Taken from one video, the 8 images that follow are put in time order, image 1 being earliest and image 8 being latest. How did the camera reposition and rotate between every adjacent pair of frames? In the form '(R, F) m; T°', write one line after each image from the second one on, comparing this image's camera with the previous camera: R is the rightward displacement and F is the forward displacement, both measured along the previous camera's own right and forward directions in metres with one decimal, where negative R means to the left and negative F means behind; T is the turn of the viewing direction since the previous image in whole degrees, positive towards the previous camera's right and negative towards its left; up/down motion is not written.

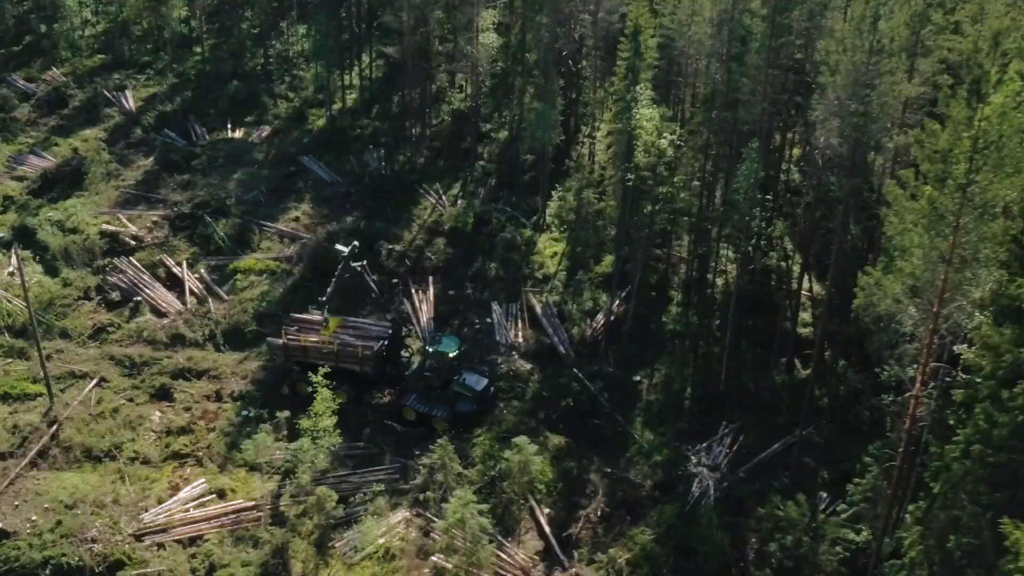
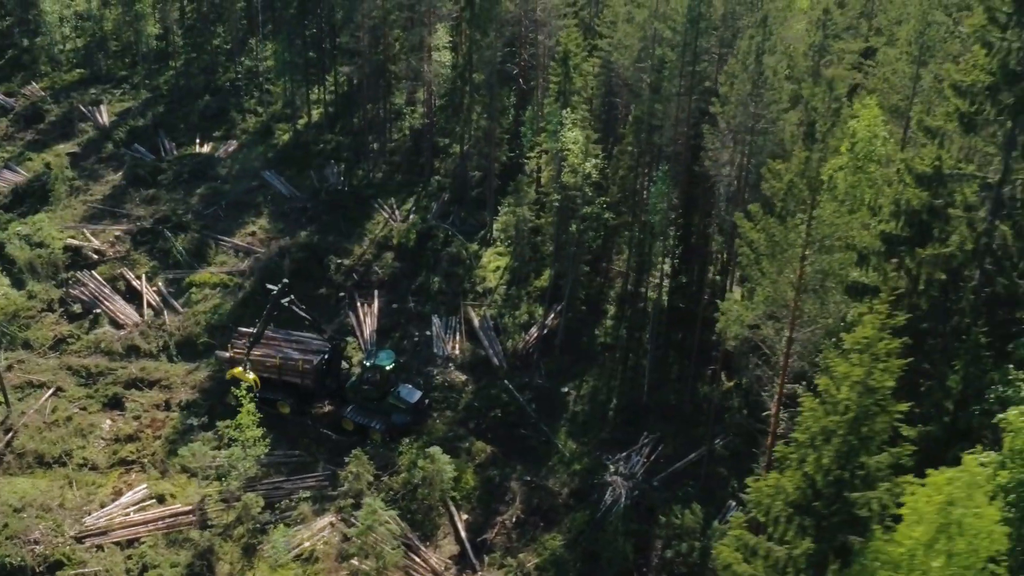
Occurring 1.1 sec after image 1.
(+1.7, -1.2) m; -1°
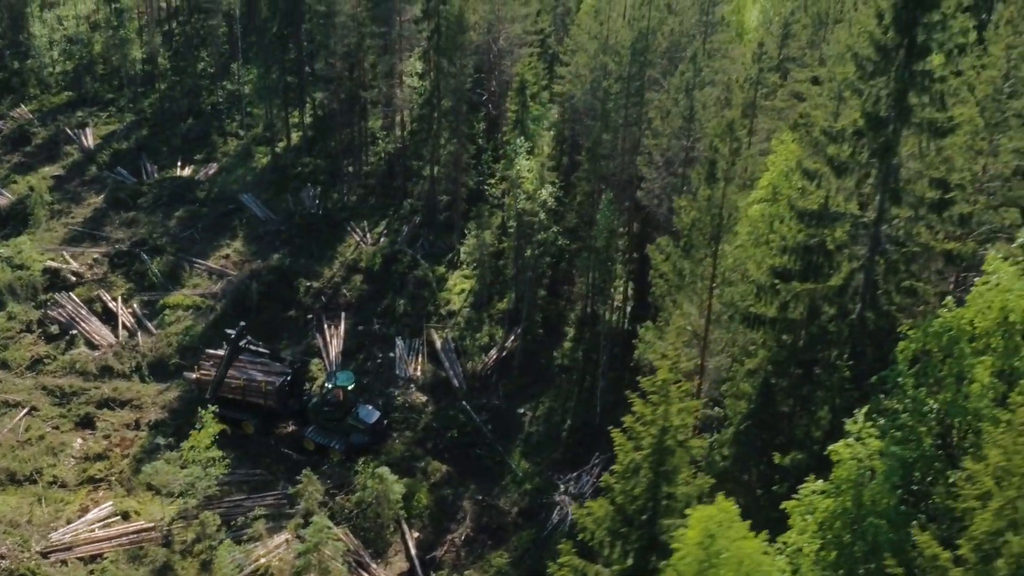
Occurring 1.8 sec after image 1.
(+1.1, -0.9) m; 0°
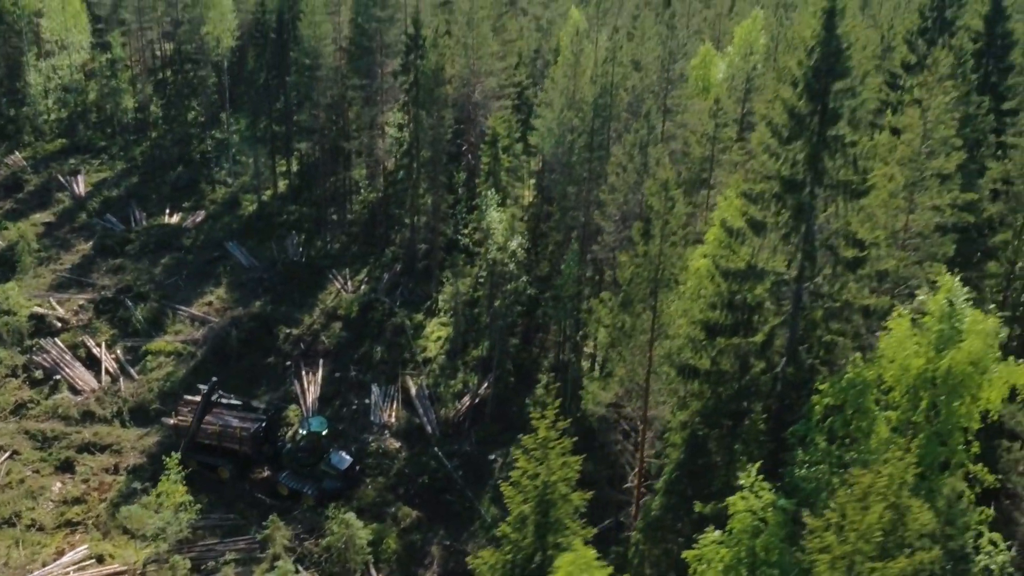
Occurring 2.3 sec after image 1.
(+0.7, -0.6) m; 0°
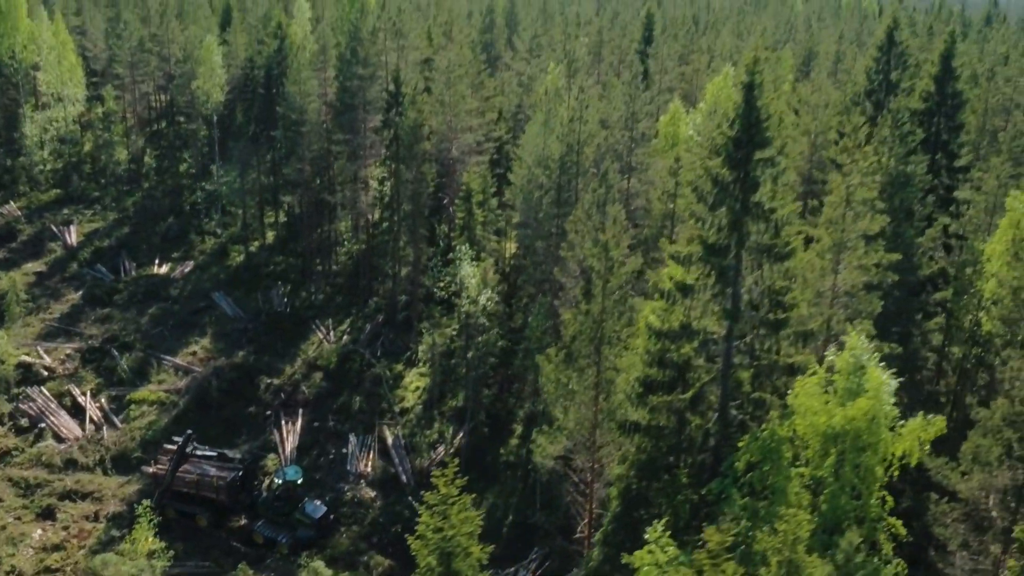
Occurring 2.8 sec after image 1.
(+0.7, -0.6) m; 0°
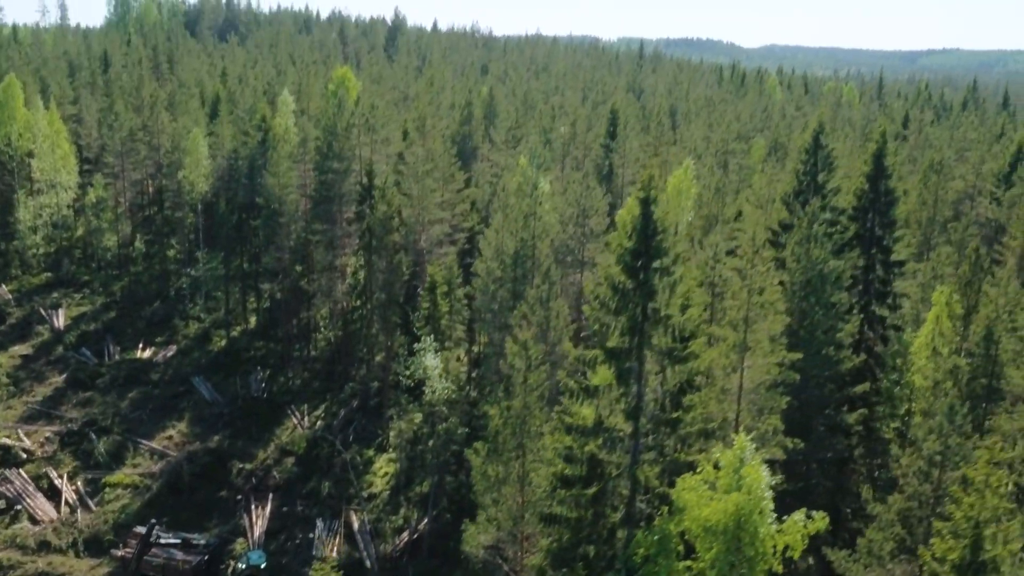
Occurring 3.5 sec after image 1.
(+1.1, -0.9) m; 0°
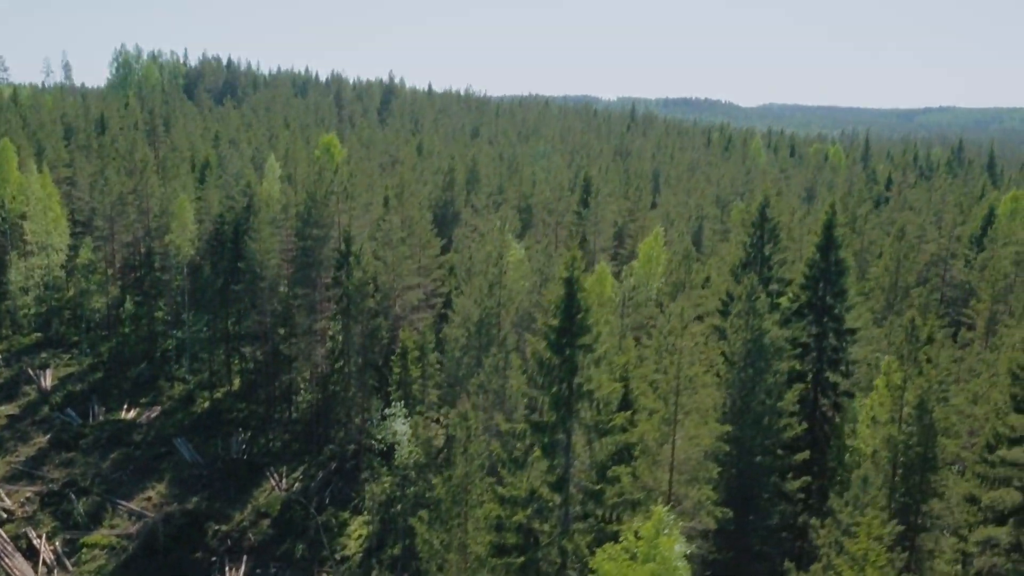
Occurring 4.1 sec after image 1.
(+0.9, -0.7) m; 0°
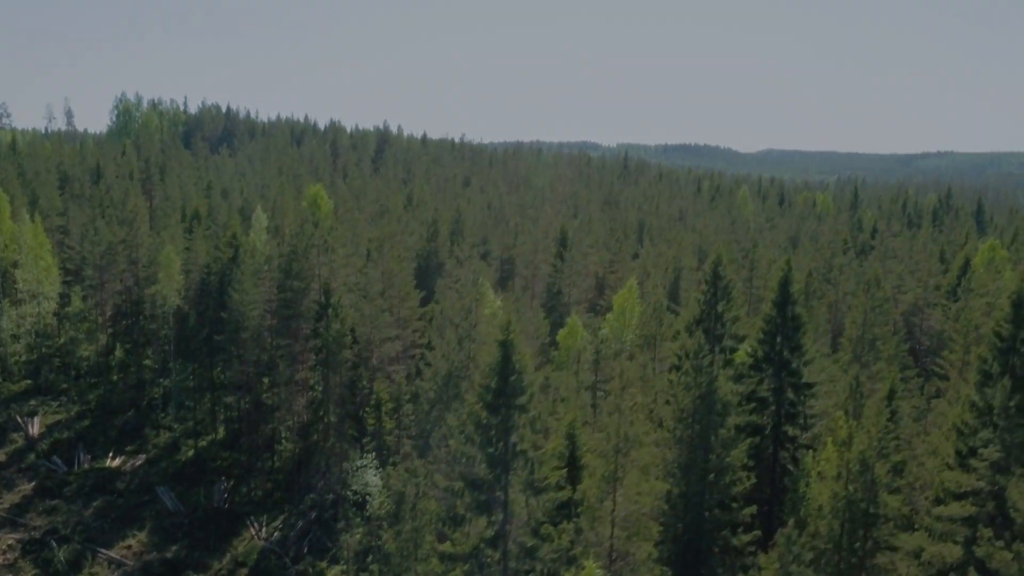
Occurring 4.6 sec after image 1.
(+0.8, -0.6) m; 0°
